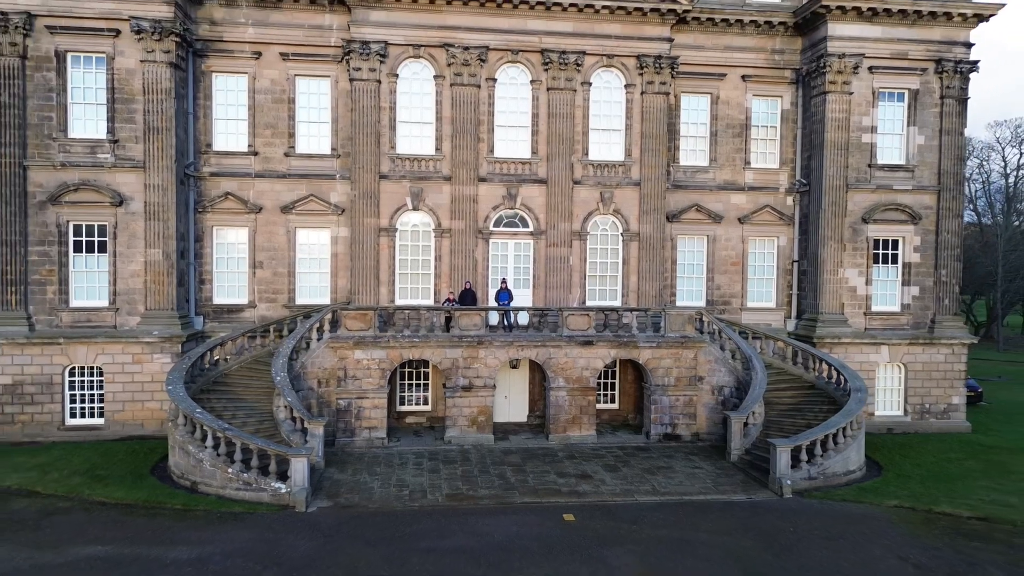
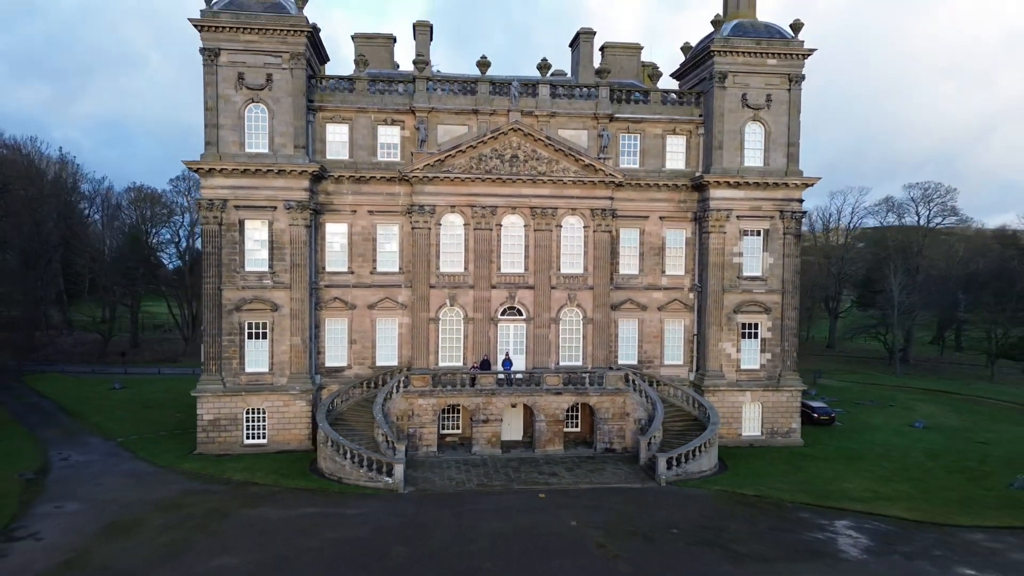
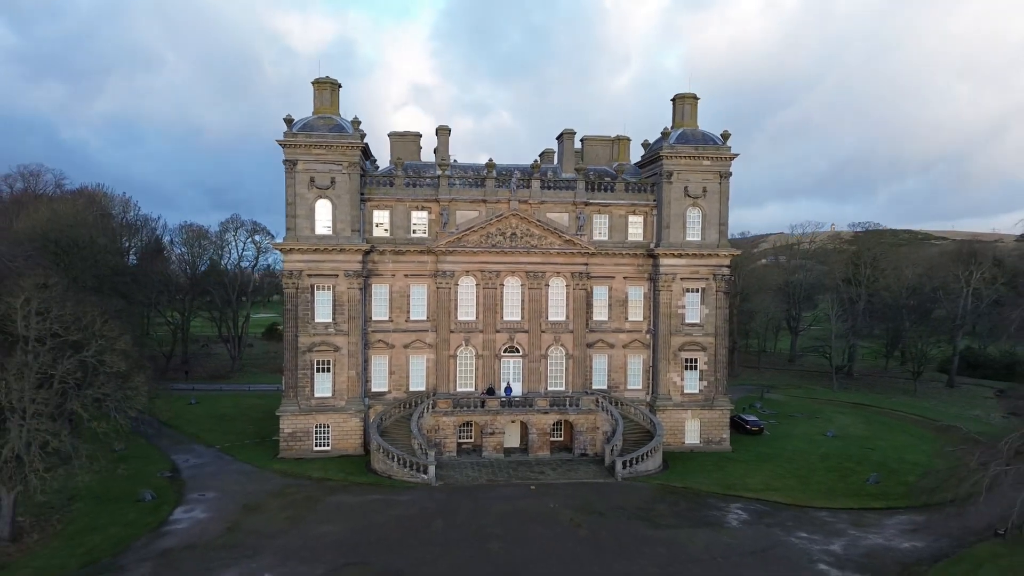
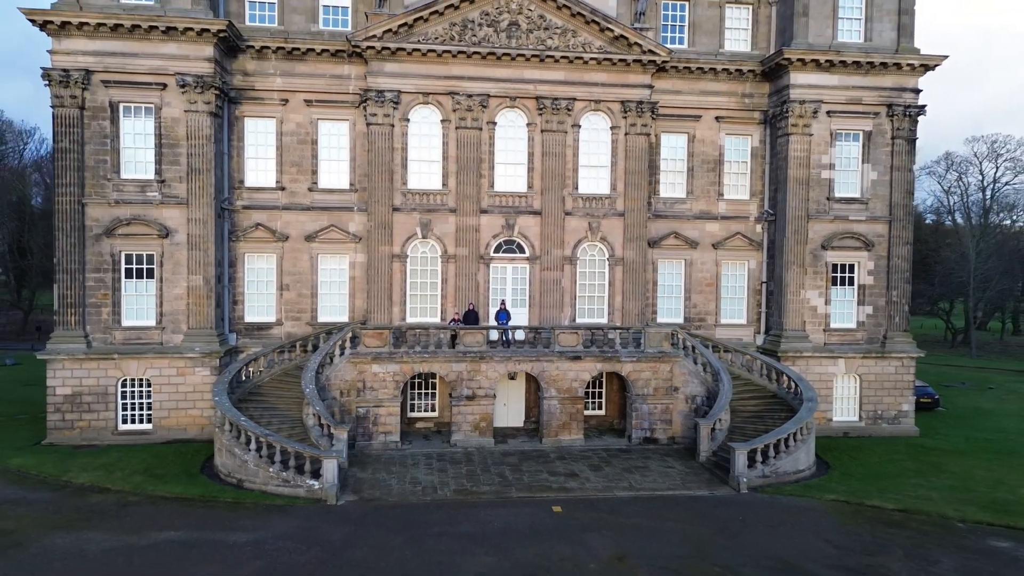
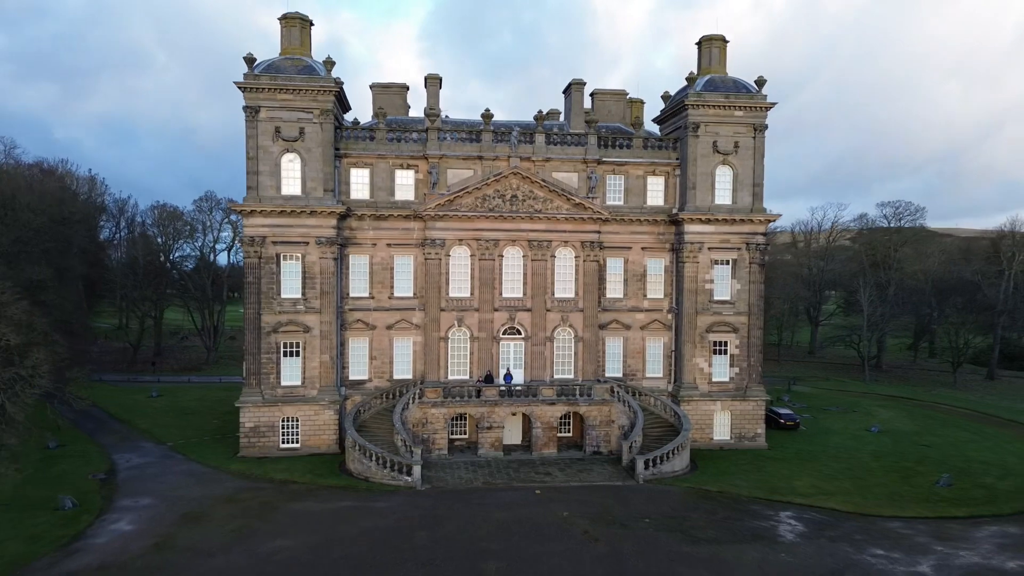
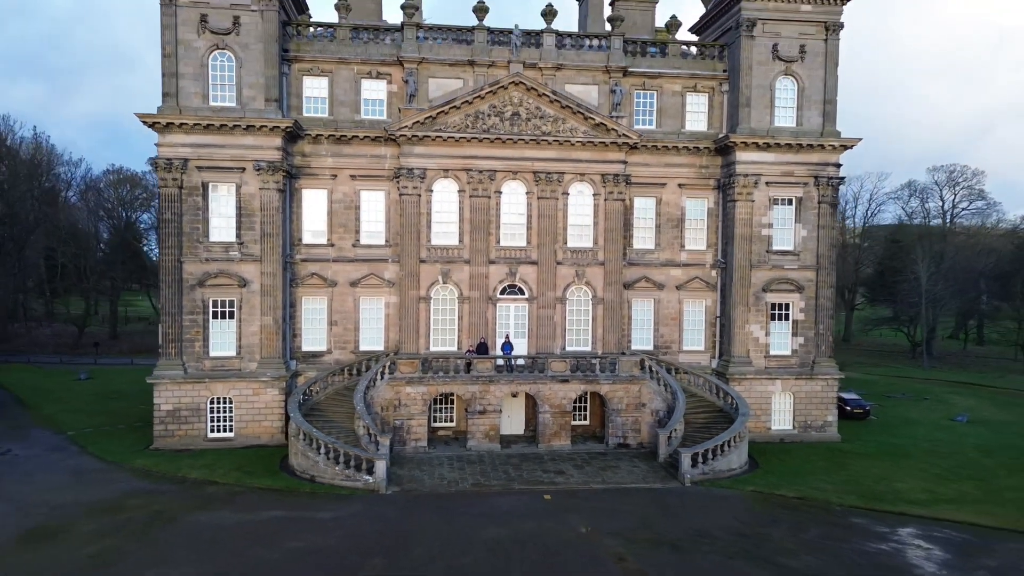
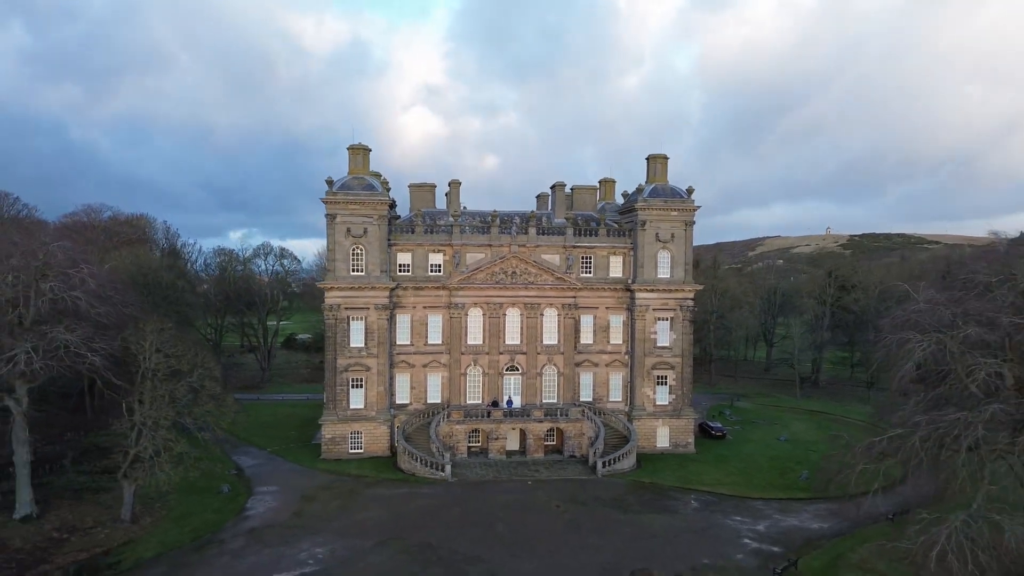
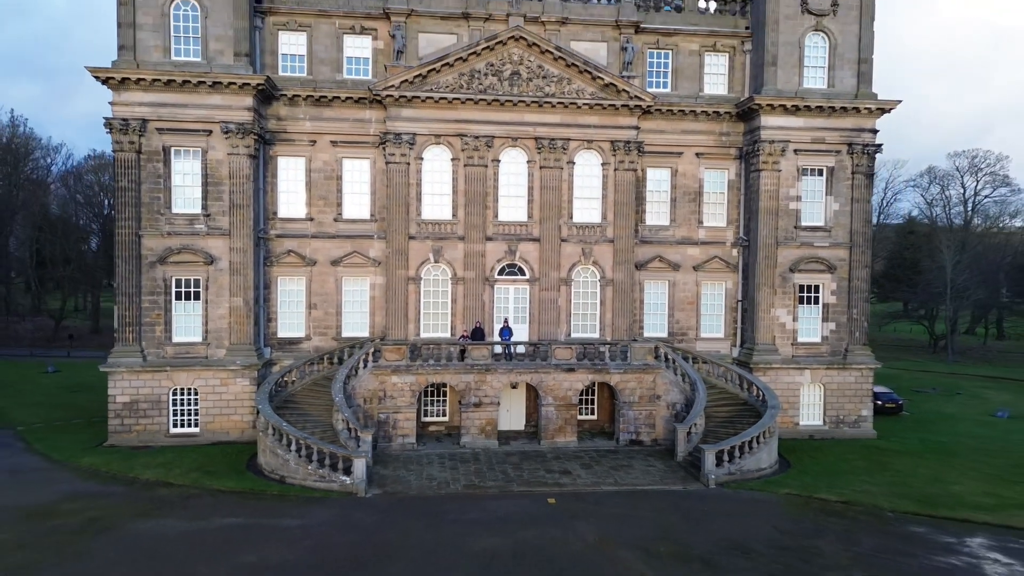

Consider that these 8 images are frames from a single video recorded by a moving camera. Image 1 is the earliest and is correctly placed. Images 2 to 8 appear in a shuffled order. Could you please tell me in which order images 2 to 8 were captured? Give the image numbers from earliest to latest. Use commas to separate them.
4, 8, 6, 2, 5, 3, 7
